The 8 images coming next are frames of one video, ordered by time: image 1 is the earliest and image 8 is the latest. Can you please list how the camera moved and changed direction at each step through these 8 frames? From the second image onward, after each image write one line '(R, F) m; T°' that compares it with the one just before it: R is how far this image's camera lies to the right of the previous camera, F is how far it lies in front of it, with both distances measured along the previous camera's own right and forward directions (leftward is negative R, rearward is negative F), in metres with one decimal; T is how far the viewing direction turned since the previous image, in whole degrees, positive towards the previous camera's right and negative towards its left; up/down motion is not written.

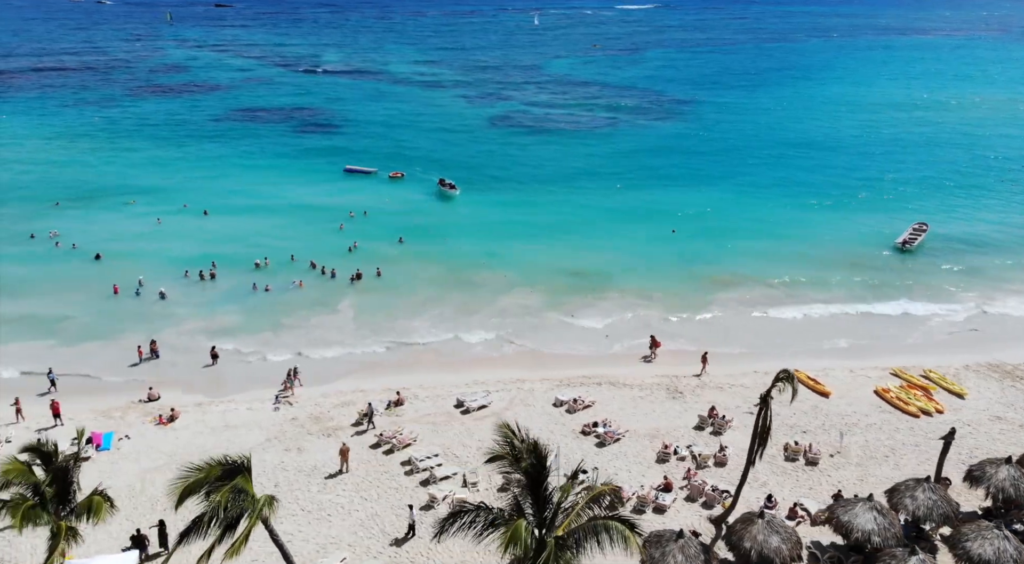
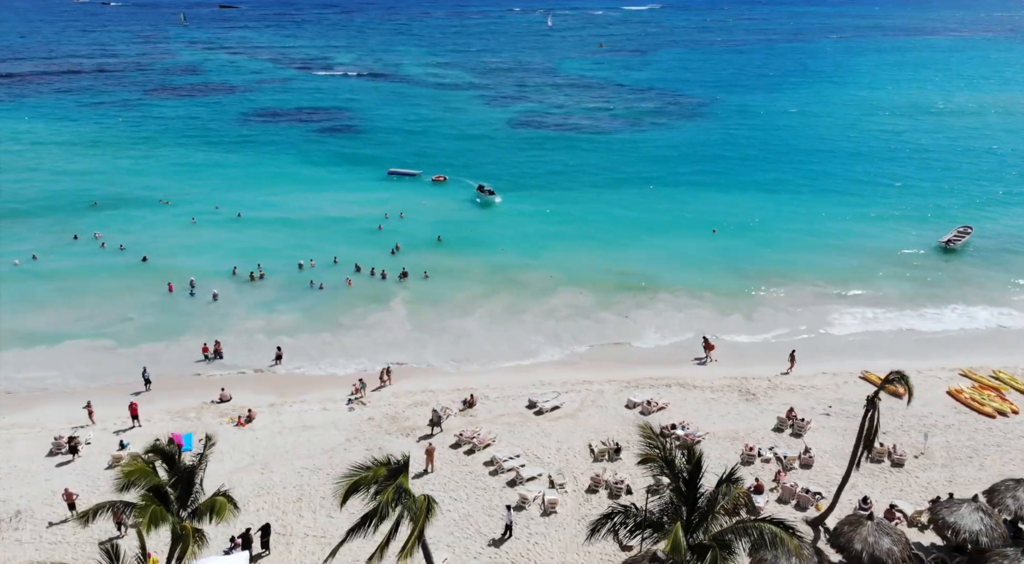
(-2.3, +0.1) m; 0°
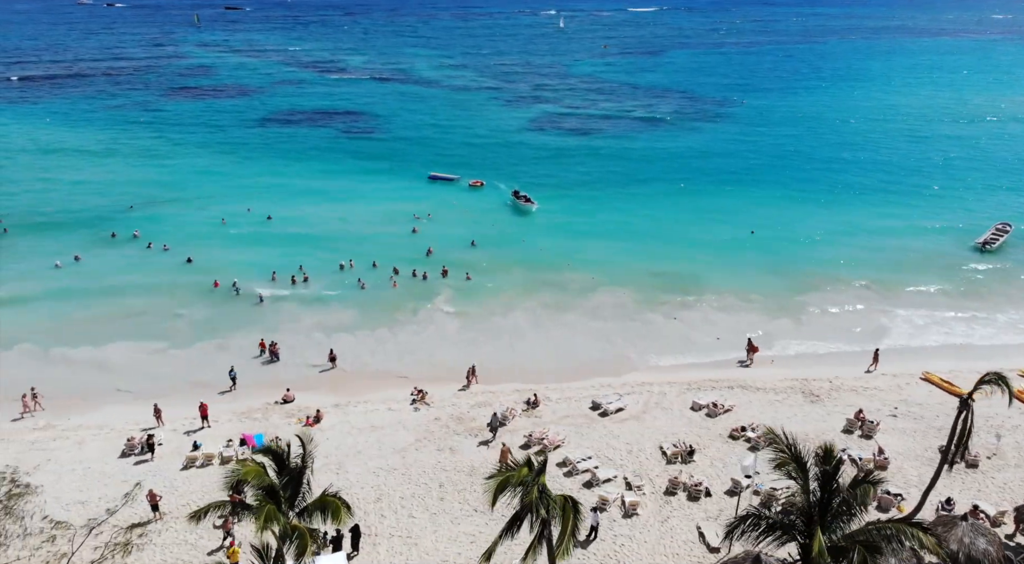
(-2.0, 0.0) m; 0°
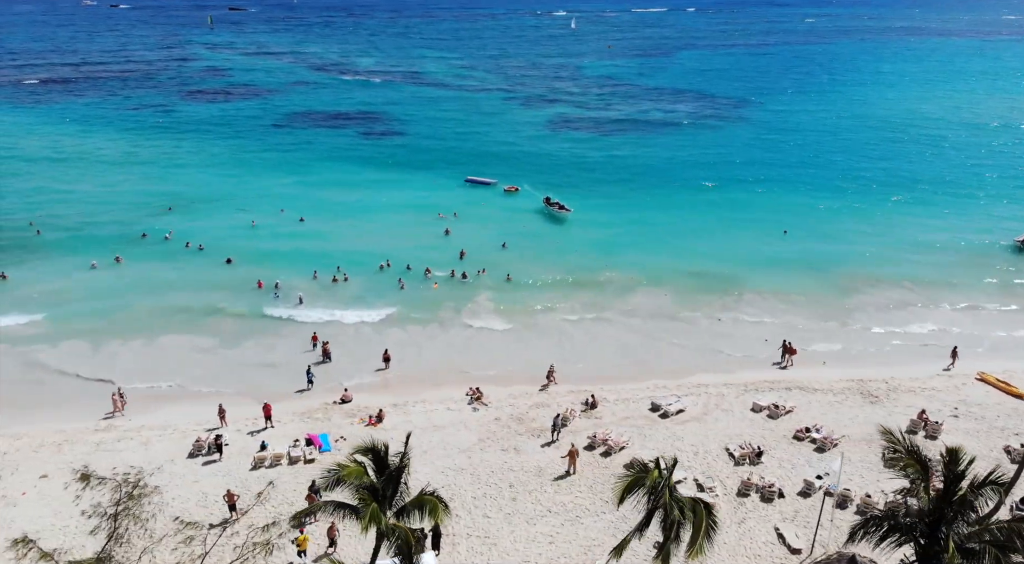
(-1.9, 0.0) m; 0°
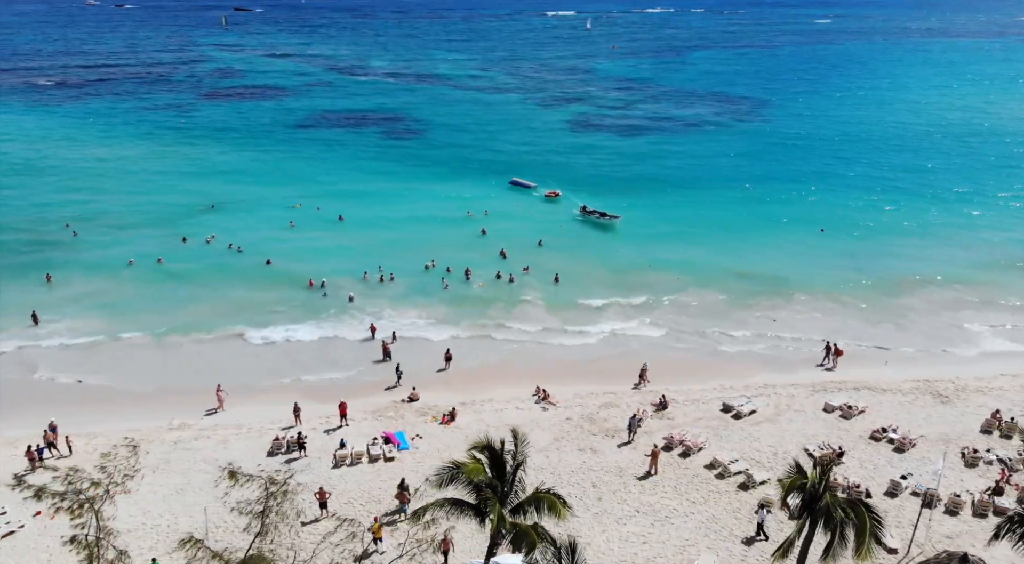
(-2.2, 0.0) m; 0°
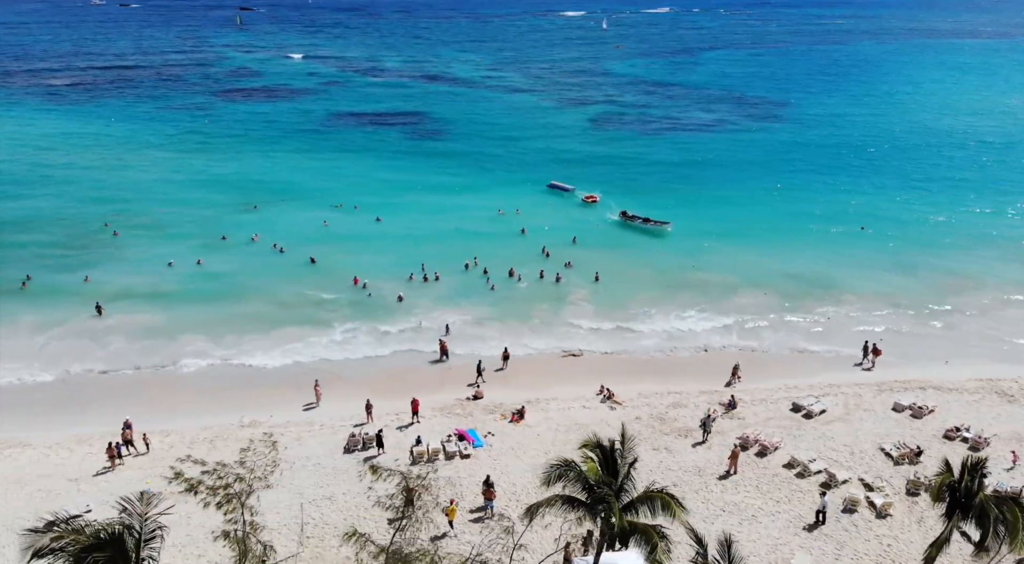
(-2.2, -0.1) m; 0°
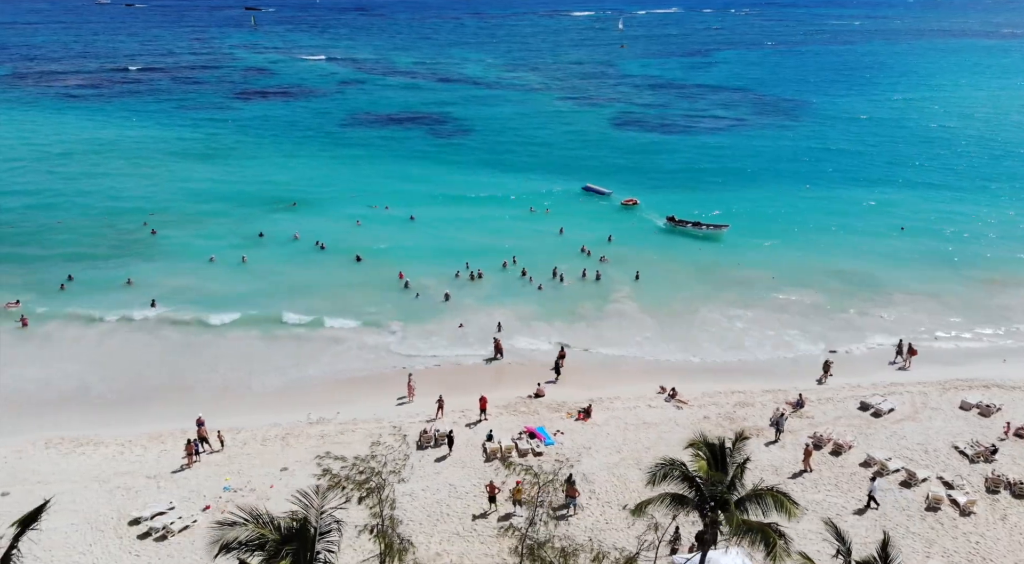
(-2.1, -0.1) m; 0°
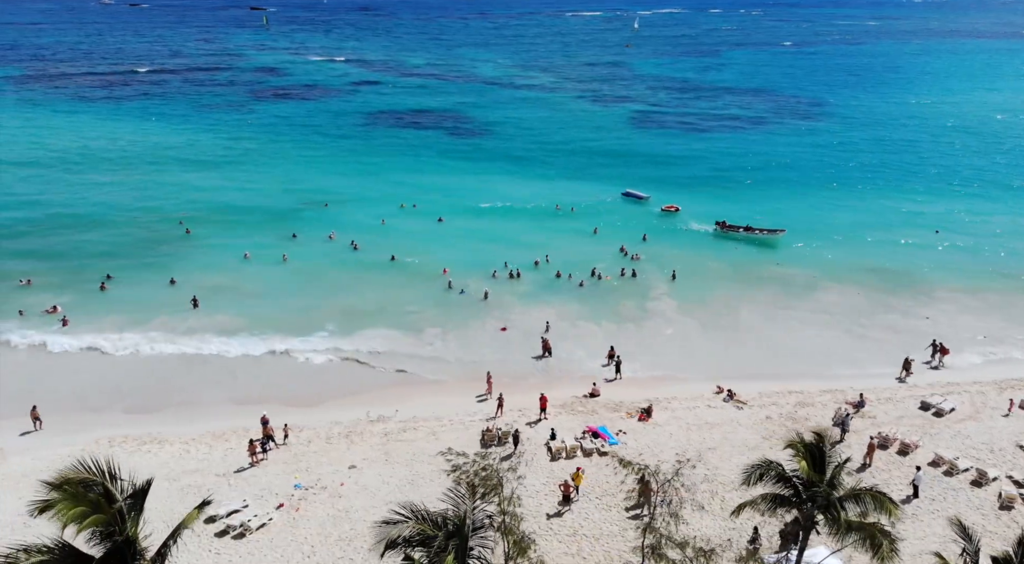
(-1.9, -0.1) m; 0°
